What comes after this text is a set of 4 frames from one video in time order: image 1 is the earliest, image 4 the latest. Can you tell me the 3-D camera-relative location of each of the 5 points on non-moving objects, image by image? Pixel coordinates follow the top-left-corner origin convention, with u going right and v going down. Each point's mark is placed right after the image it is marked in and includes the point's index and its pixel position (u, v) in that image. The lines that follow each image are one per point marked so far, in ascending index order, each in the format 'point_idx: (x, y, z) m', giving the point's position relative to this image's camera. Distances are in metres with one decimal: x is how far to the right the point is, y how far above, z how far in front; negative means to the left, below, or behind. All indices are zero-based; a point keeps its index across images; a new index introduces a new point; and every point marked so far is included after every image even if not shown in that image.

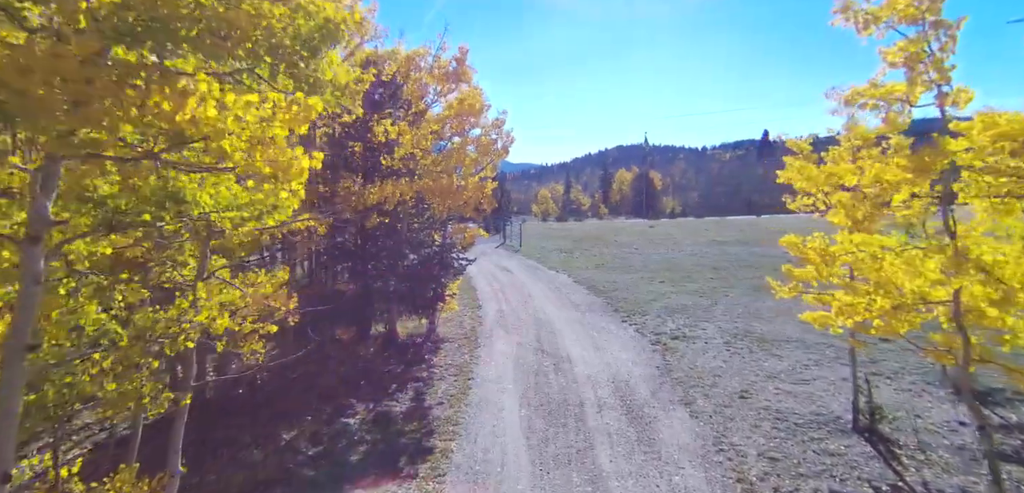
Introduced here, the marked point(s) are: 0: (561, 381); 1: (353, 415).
0: (+0.9, -2.4, +10.3) m
1: (-2.4, -2.6, +9.0) m
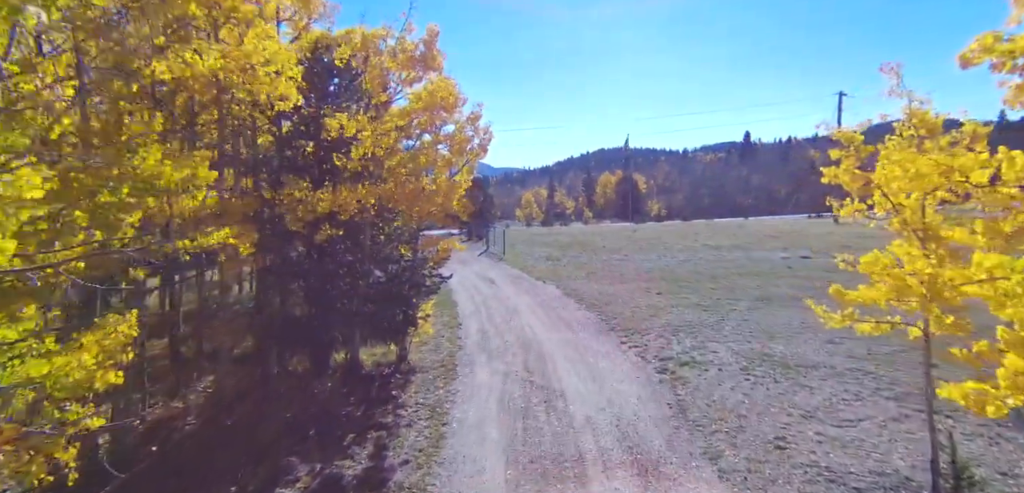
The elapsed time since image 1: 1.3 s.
0: (+0.6, -2.6, +8.5) m
1: (-2.6, -2.8, +7.1) m
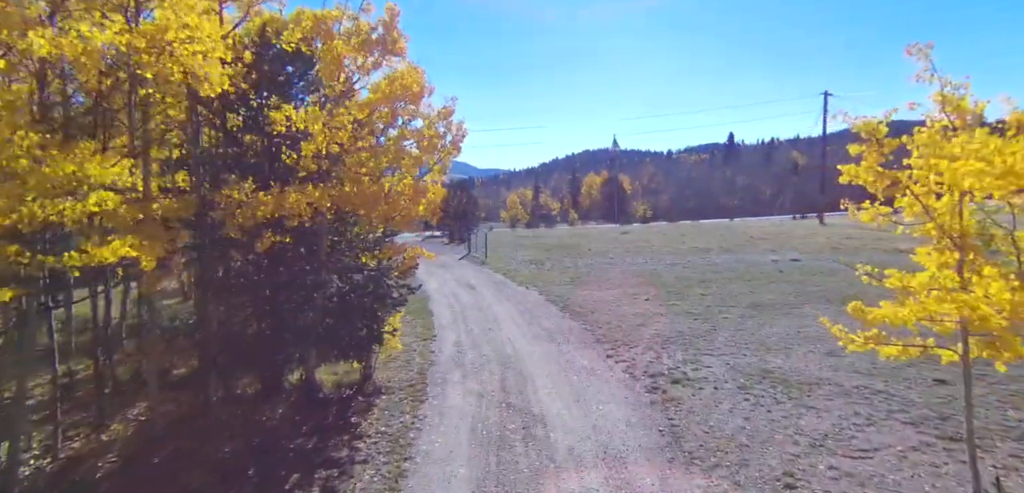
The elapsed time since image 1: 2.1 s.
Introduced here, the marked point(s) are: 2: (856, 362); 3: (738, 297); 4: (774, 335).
0: (+0.3, -2.7, +7.4) m
1: (-3.0, -2.9, +6.0) m
2: (+6.3, -2.1, +10.8) m
3: (+6.8, -1.5, +17.8) m
4: (+5.8, -2.0, +13.2) m
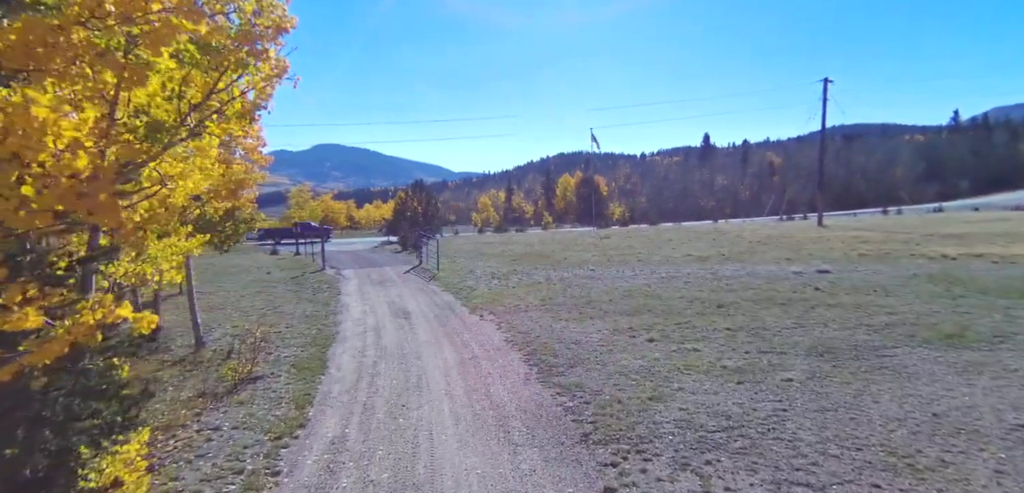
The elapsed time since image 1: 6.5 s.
0: (-0.5, -3.0, +1.4) m
1: (-3.7, -3.2, -0.1) m
2: (+5.4, -2.3, +5.1) m
3: (+5.6, -1.8, +12.1) m
4: (+4.8, -2.2, +7.4) m
